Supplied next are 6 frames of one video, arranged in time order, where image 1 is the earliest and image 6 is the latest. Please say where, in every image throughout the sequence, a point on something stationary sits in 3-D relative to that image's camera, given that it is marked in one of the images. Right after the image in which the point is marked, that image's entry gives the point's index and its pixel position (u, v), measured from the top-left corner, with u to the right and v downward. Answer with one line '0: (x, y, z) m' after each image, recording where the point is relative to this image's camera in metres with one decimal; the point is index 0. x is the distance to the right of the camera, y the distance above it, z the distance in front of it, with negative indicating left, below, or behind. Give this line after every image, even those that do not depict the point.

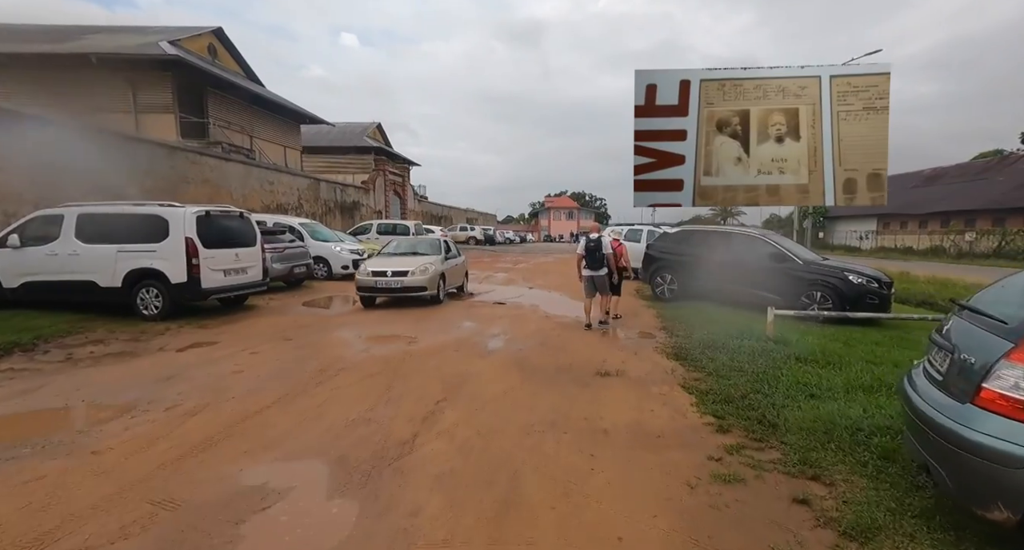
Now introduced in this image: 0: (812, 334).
0: (+4.3, -0.9, +6.5) m
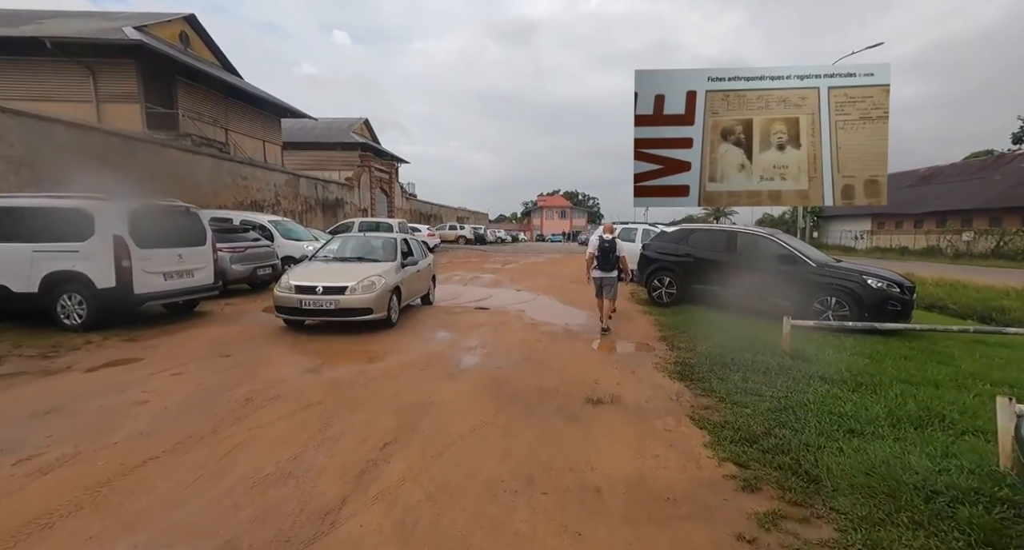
0: (+4.0, -0.9, +5.7) m
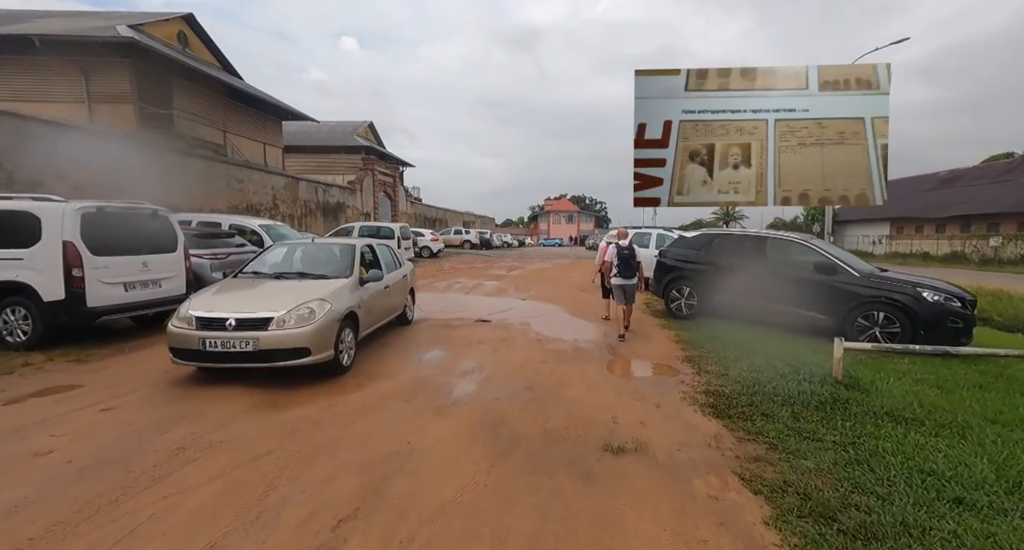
0: (+4.1, -1.1, +4.9) m
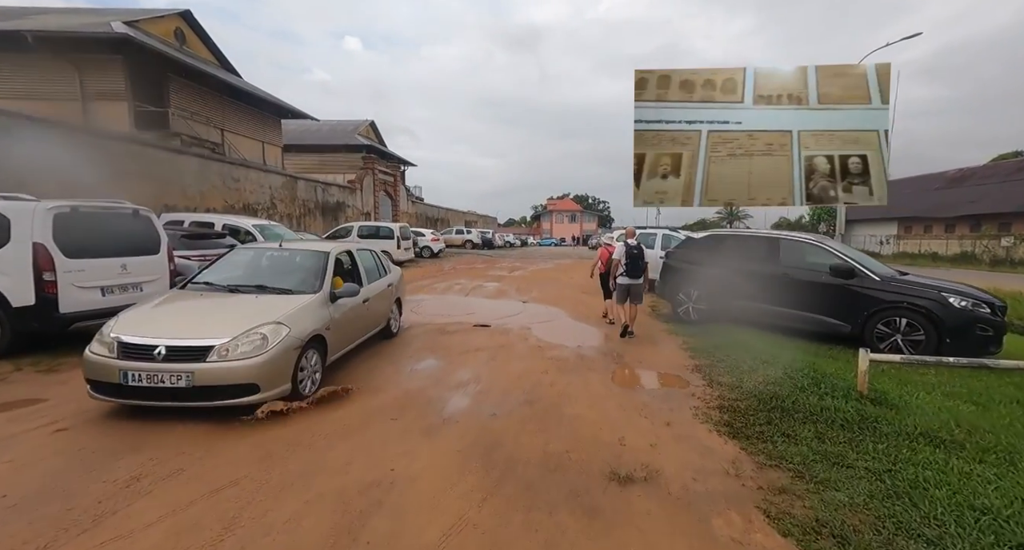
0: (+4.0, -1.1, +4.5) m
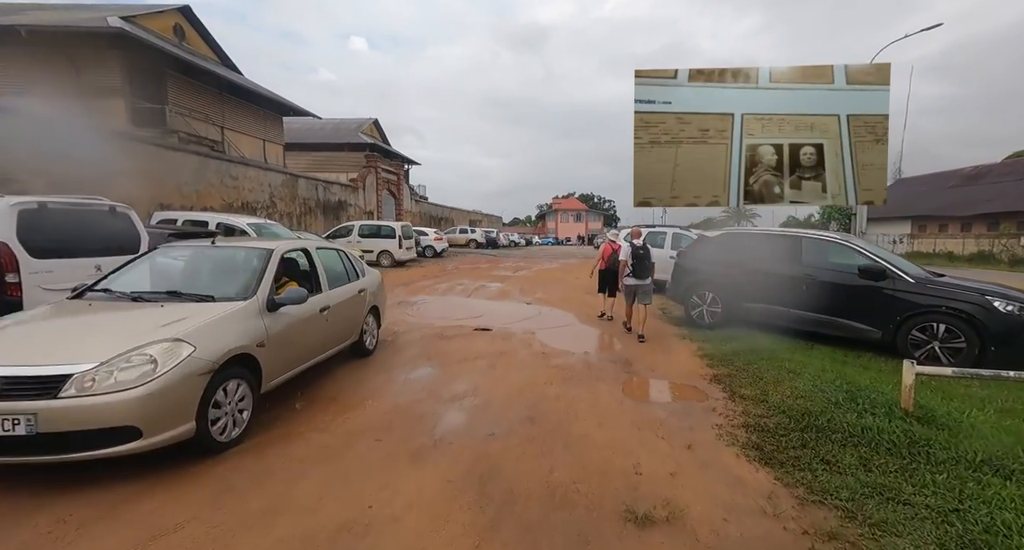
0: (+4.1, -1.1, +4.0) m
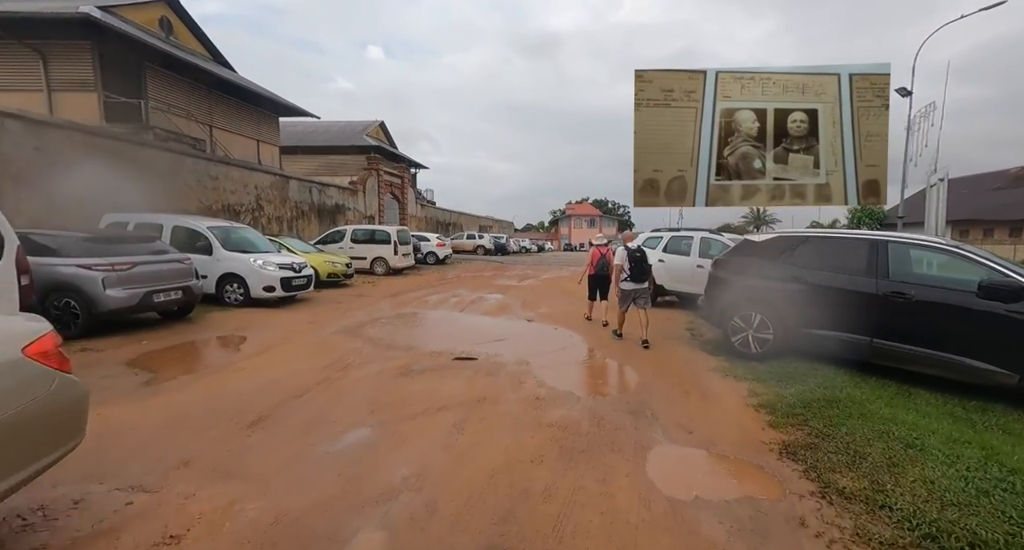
0: (+3.8, -1.3, +2.3) m
